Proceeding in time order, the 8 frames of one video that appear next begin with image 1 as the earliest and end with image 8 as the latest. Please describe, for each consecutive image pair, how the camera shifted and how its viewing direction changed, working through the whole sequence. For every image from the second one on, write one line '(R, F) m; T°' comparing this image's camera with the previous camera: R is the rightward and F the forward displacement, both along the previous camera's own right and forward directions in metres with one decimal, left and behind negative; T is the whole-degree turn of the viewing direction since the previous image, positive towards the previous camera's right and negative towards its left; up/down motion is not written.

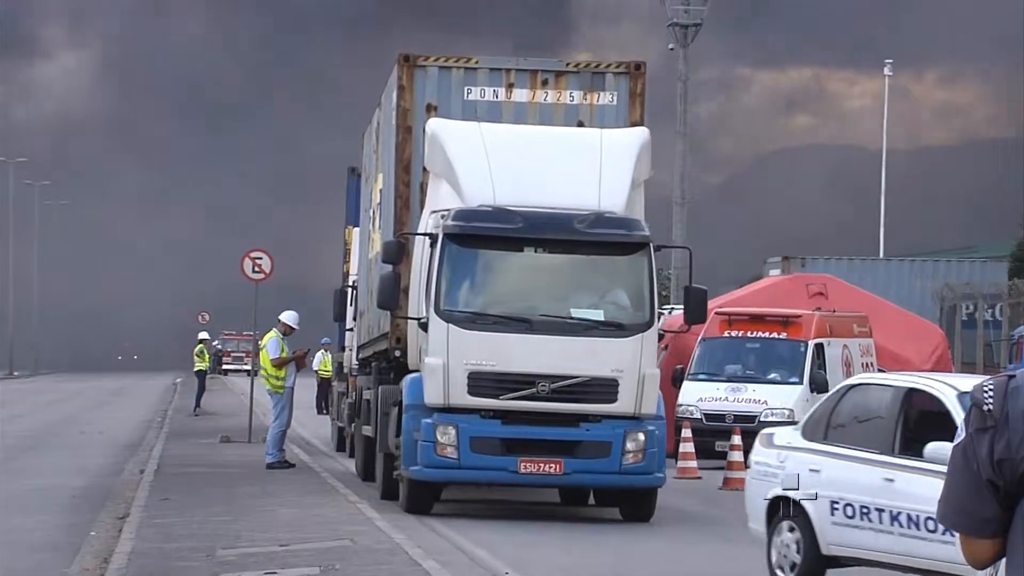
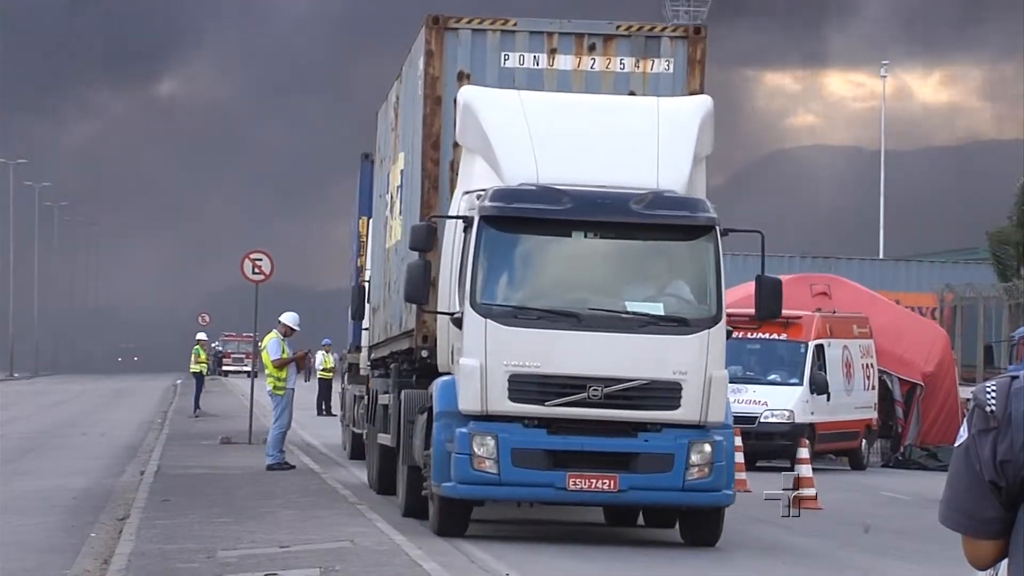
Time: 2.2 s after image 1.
(-0.2, +1.1) m; 0°
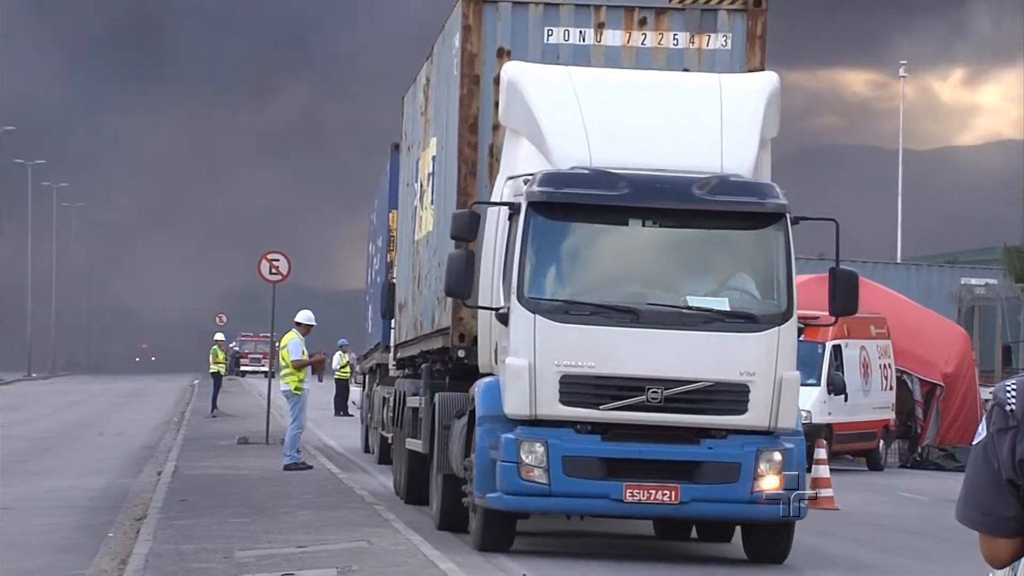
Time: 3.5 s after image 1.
(-0.1, +0.7) m; -1°
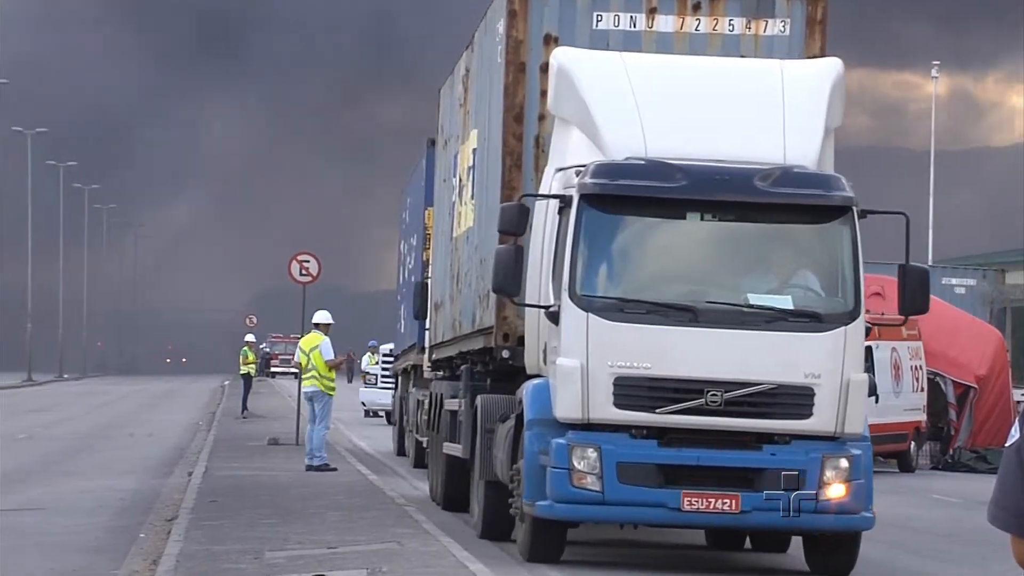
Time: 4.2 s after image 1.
(-0.1, +0.4) m; -1°
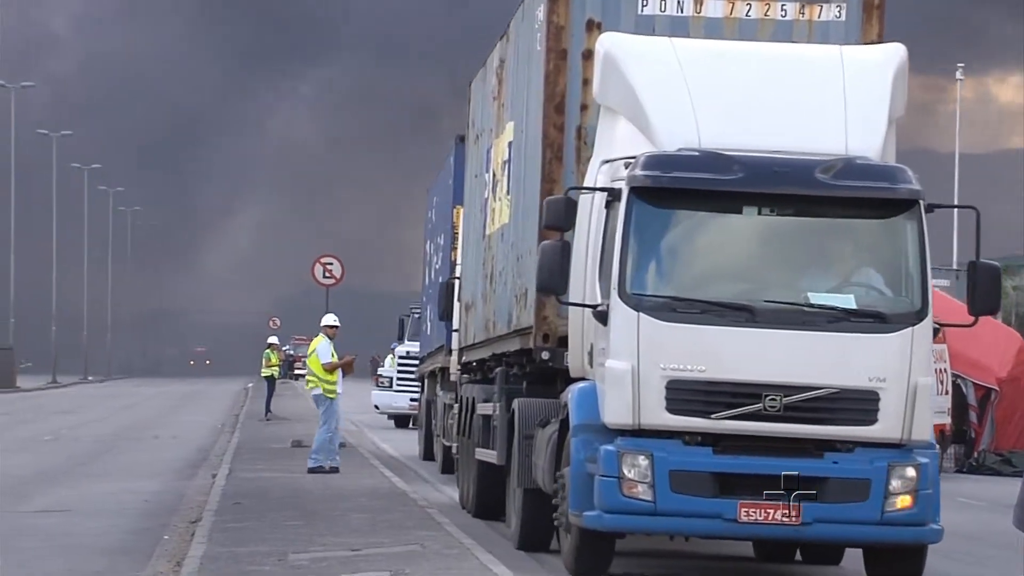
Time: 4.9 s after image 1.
(-0.1, +0.4) m; -1°
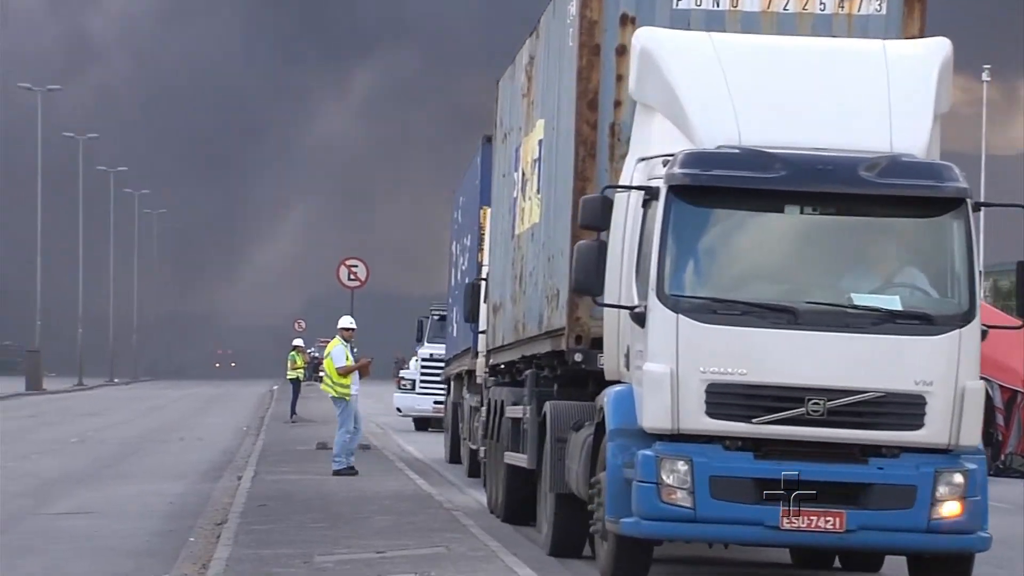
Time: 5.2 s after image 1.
(0.0, +0.2) m; -1°
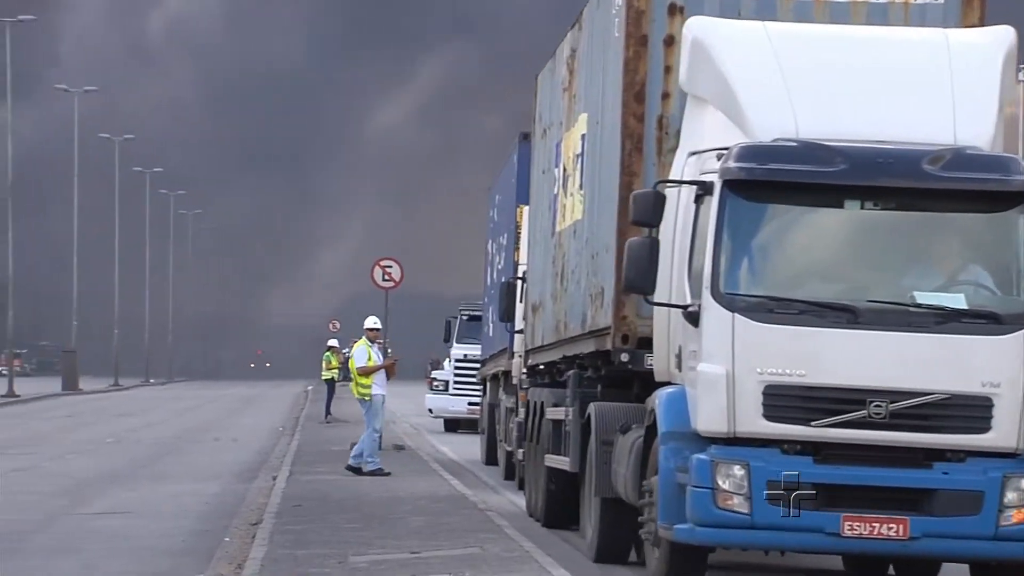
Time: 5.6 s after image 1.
(-0.1, +0.2) m; -1°
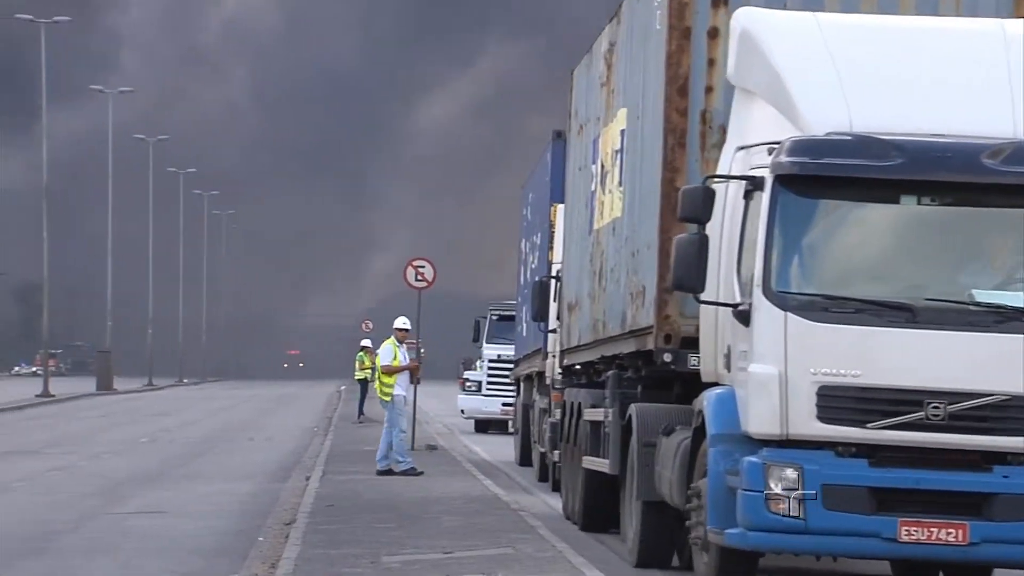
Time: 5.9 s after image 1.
(0.0, +0.2) m; -1°
